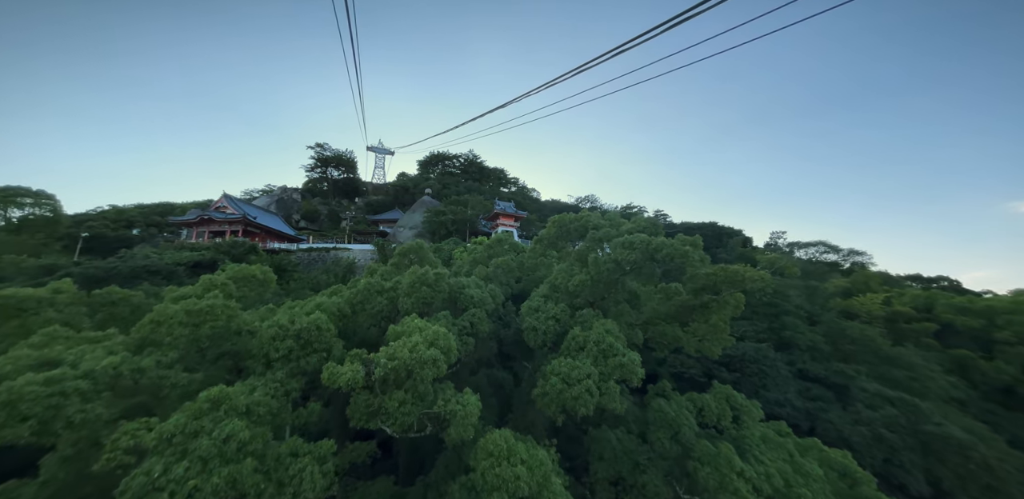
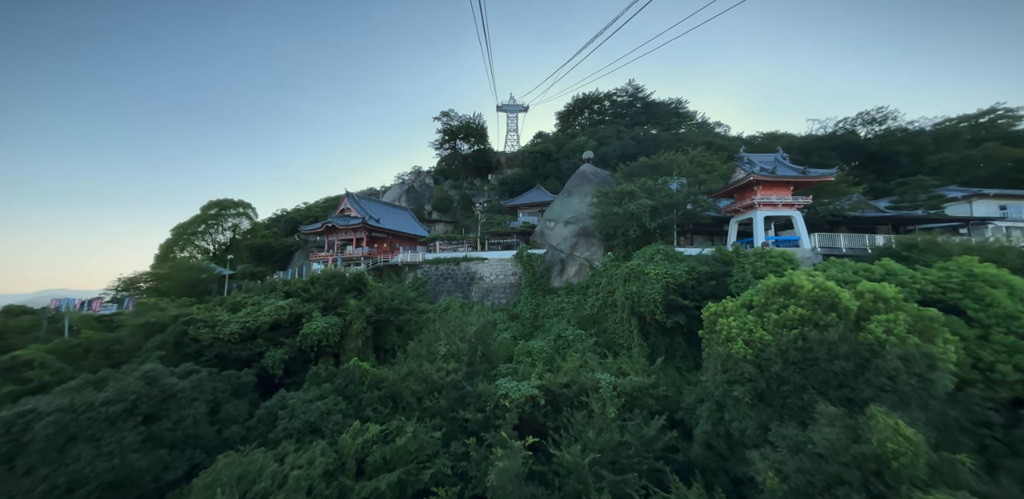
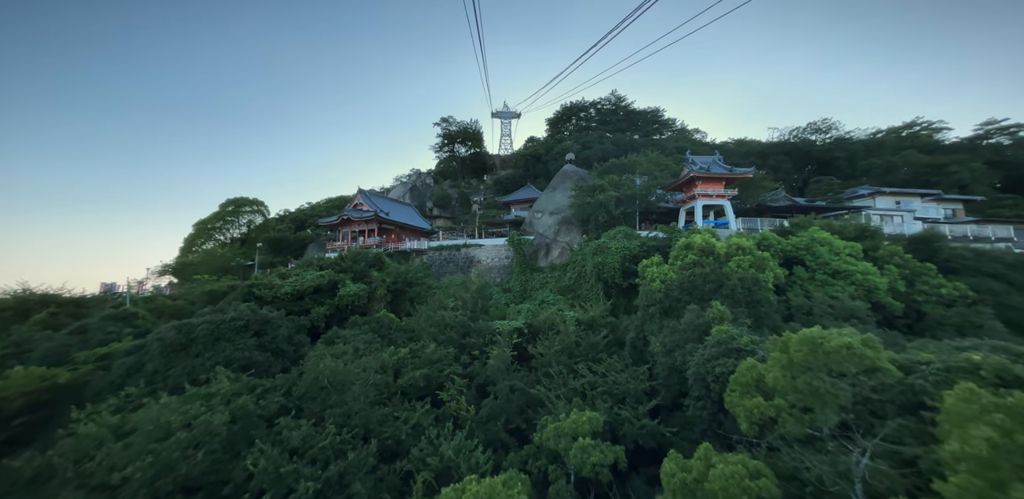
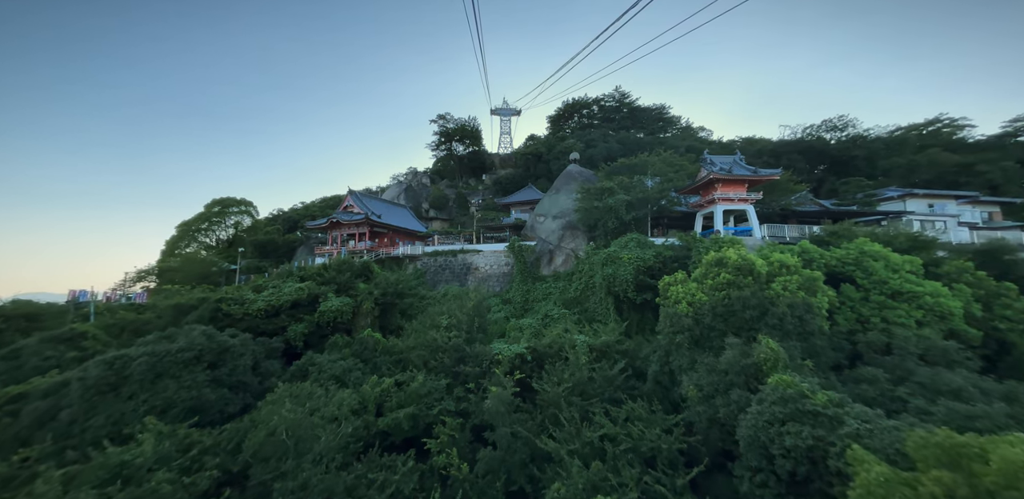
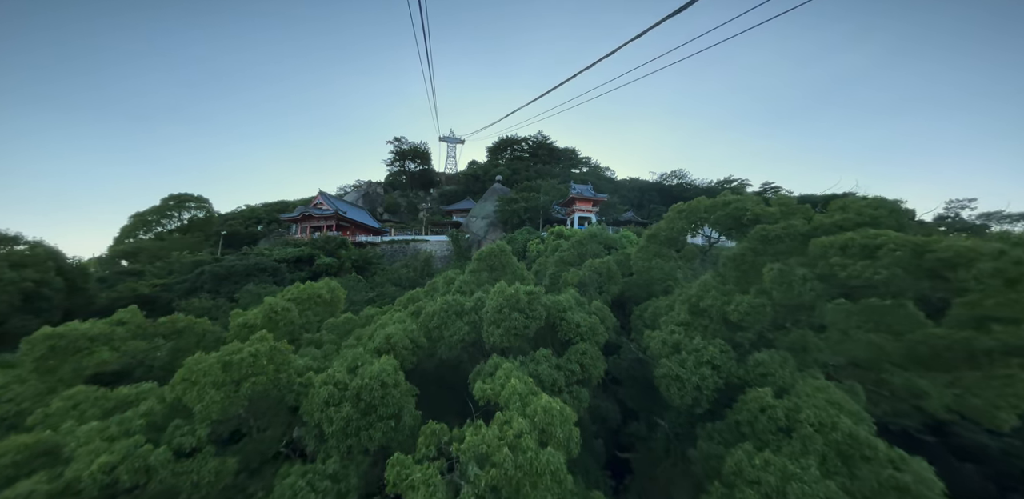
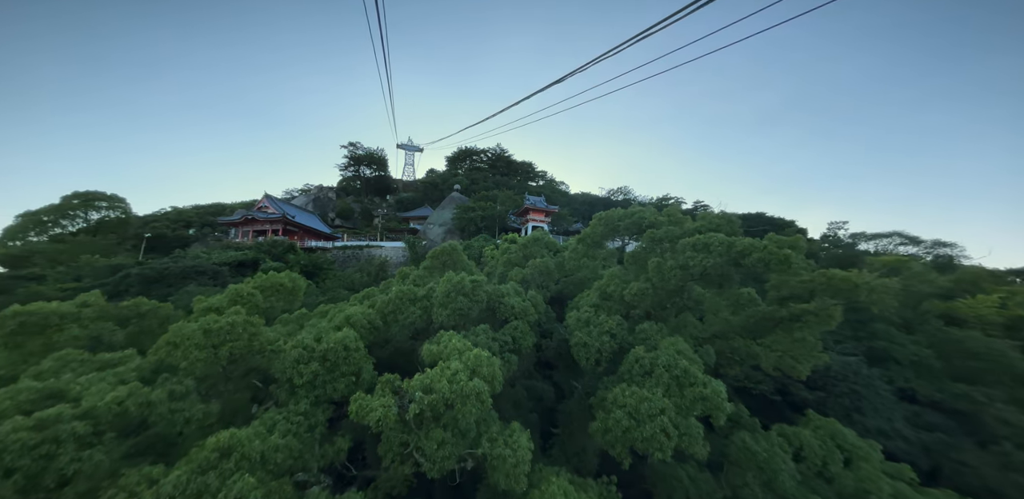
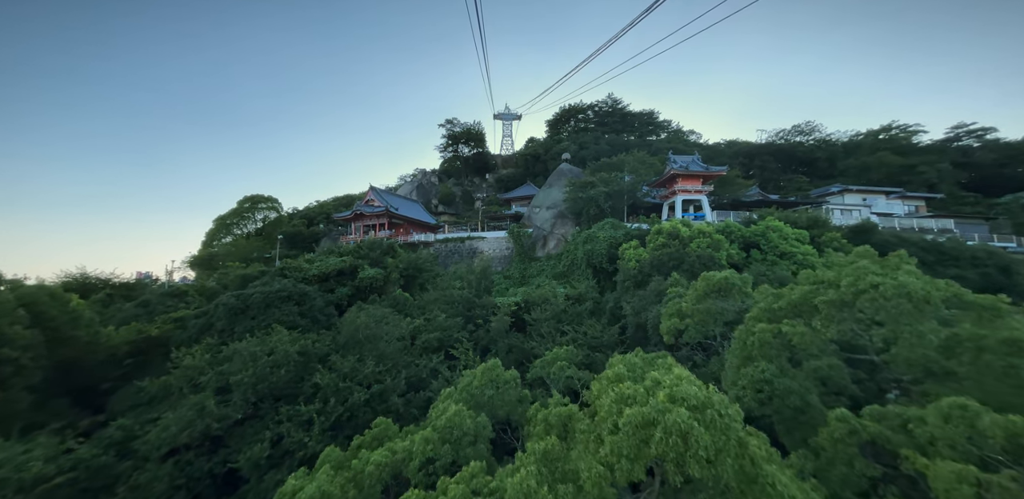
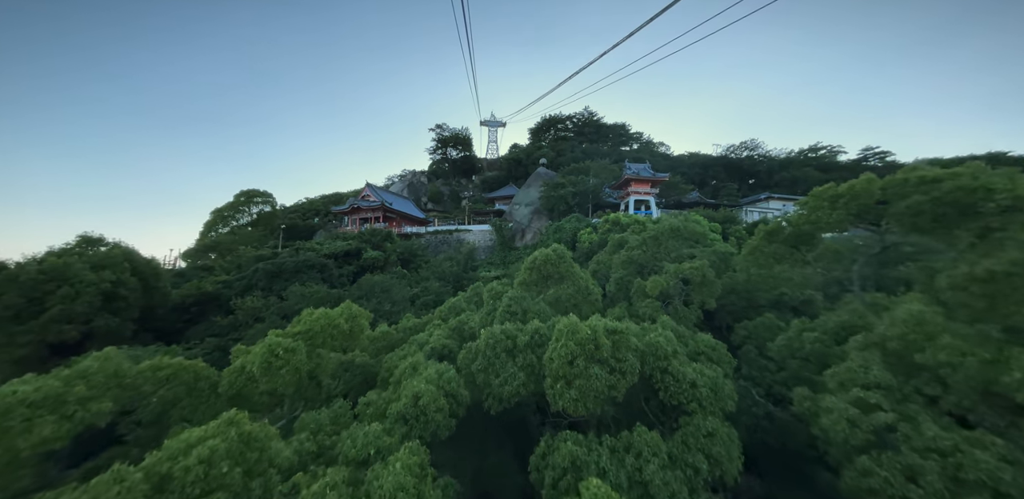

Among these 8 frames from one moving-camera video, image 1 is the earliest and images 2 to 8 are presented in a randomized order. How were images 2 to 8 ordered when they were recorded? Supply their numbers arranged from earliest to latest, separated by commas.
6, 5, 8, 7, 3, 4, 2
